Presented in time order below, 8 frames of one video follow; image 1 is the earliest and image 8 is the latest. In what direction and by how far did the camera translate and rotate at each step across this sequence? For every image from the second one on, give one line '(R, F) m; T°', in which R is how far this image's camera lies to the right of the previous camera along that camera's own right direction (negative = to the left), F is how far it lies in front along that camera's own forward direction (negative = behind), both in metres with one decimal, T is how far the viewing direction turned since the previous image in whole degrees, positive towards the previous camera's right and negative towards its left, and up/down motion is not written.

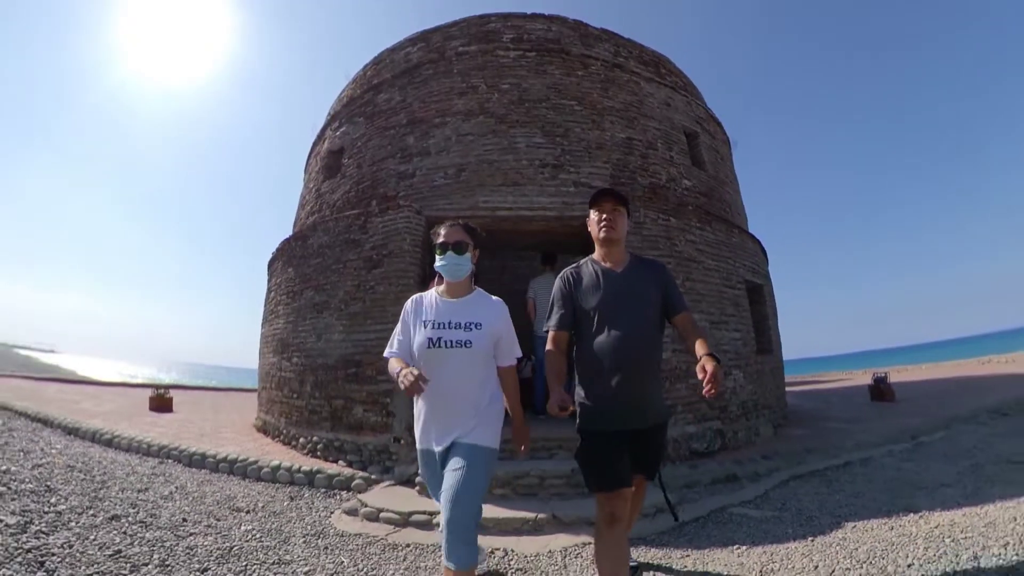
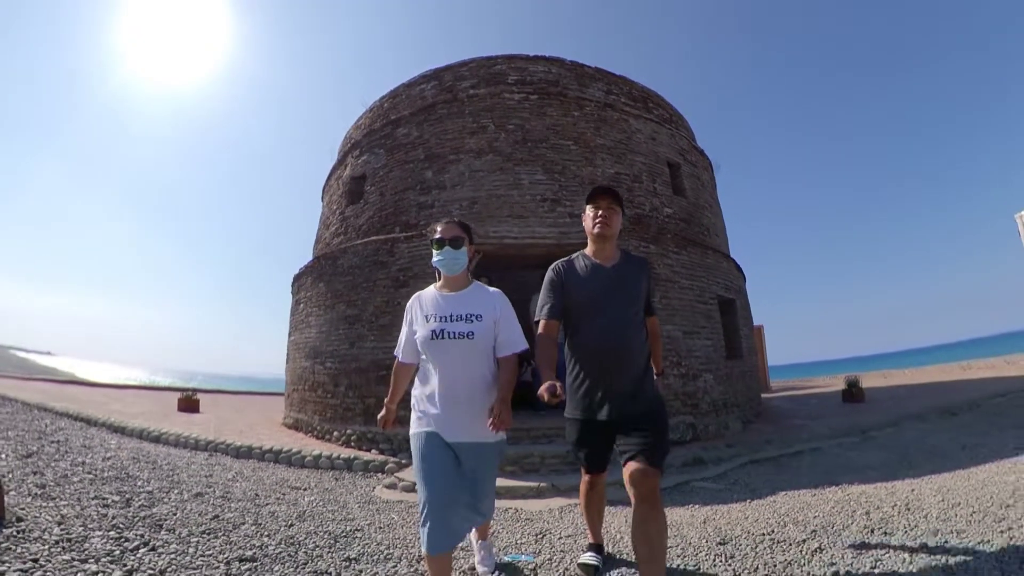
(-0.1, -0.9) m; 0°
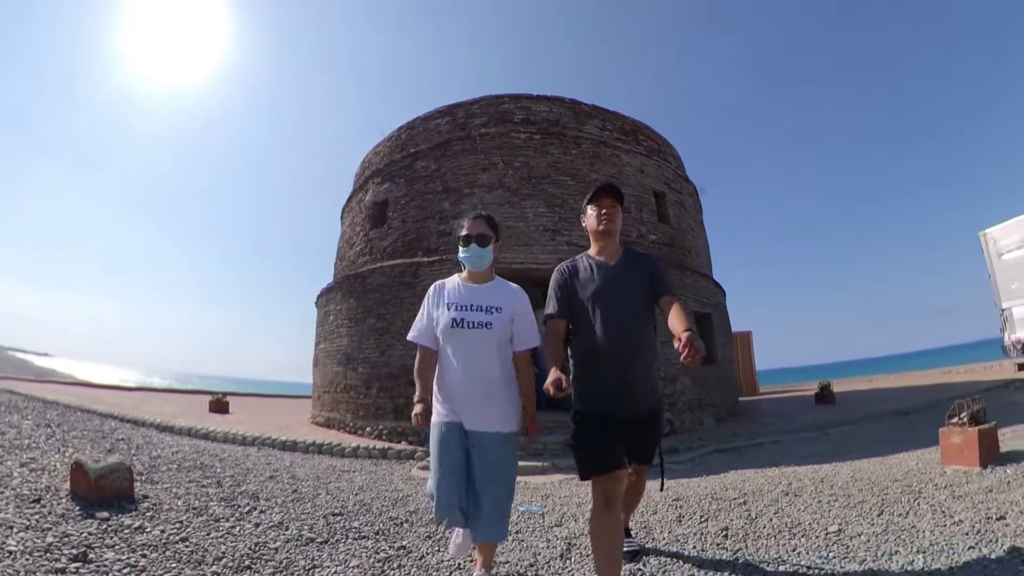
(-0.1, -1.1) m; 0°
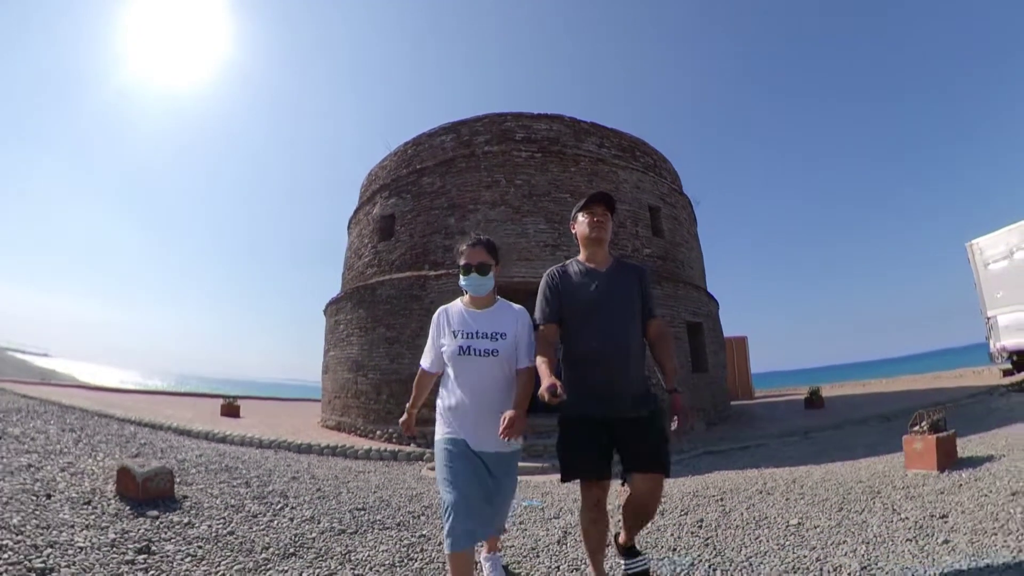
(0.0, -0.5) m; 0°
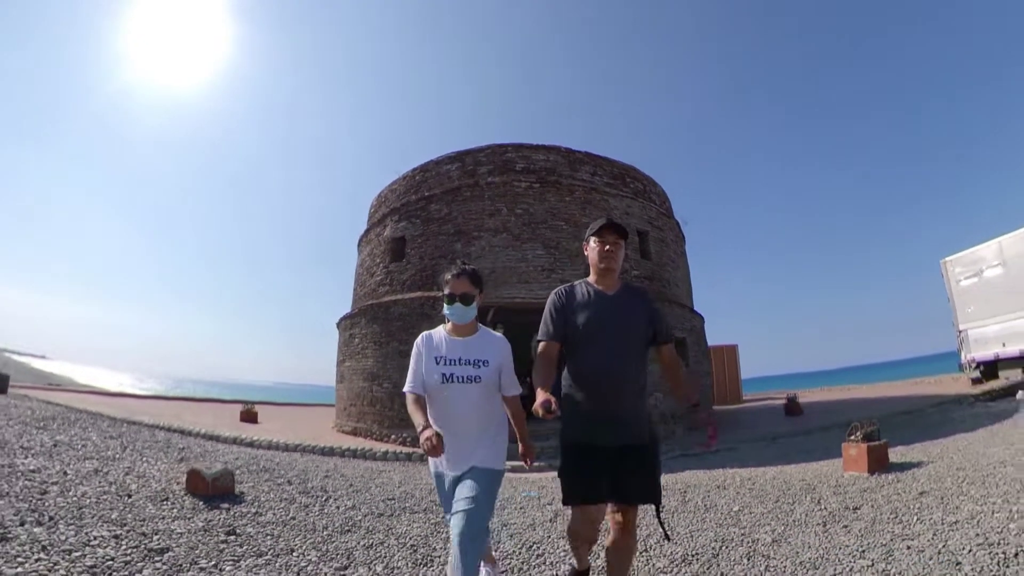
(0.0, -1.0) m; 0°
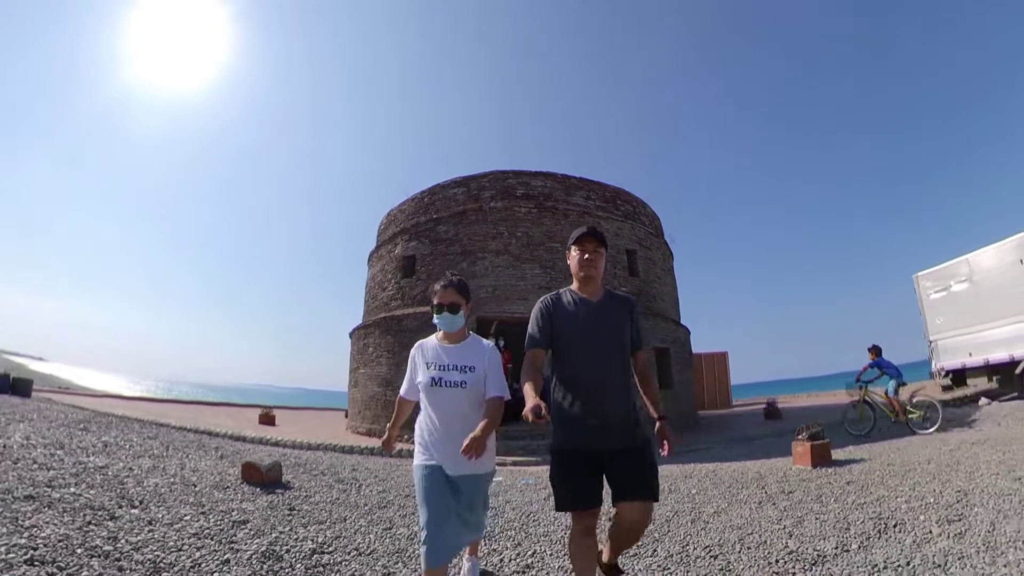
(0.0, -1.1) m; 0°
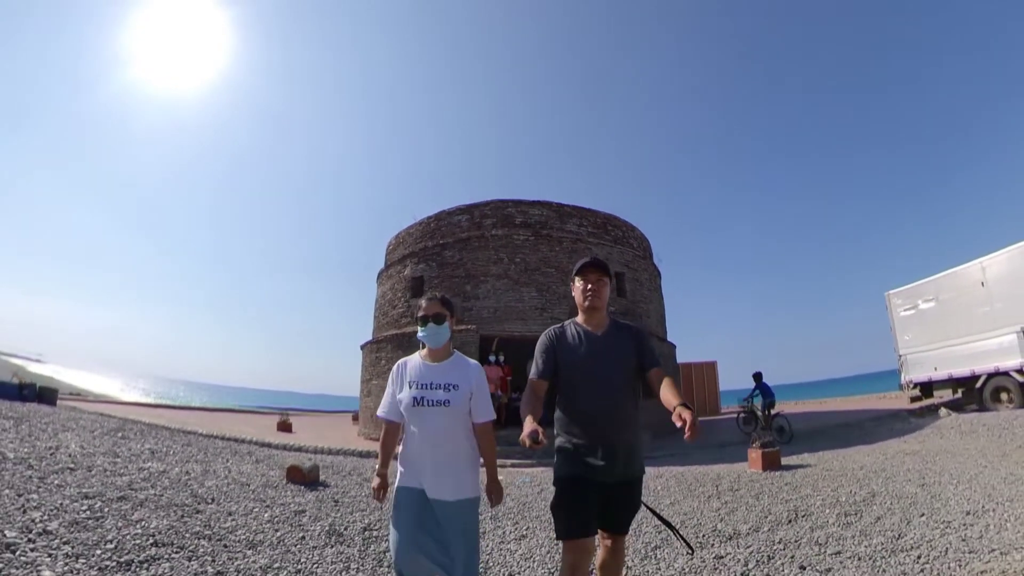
(0.0, -1.3) m; 0°
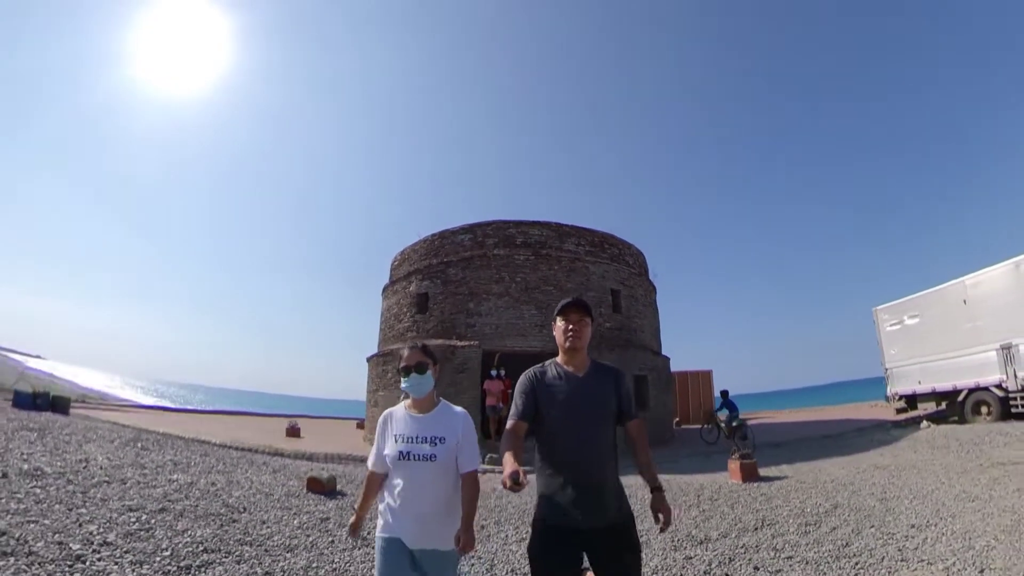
(0.0, -0.7) m; 0°
